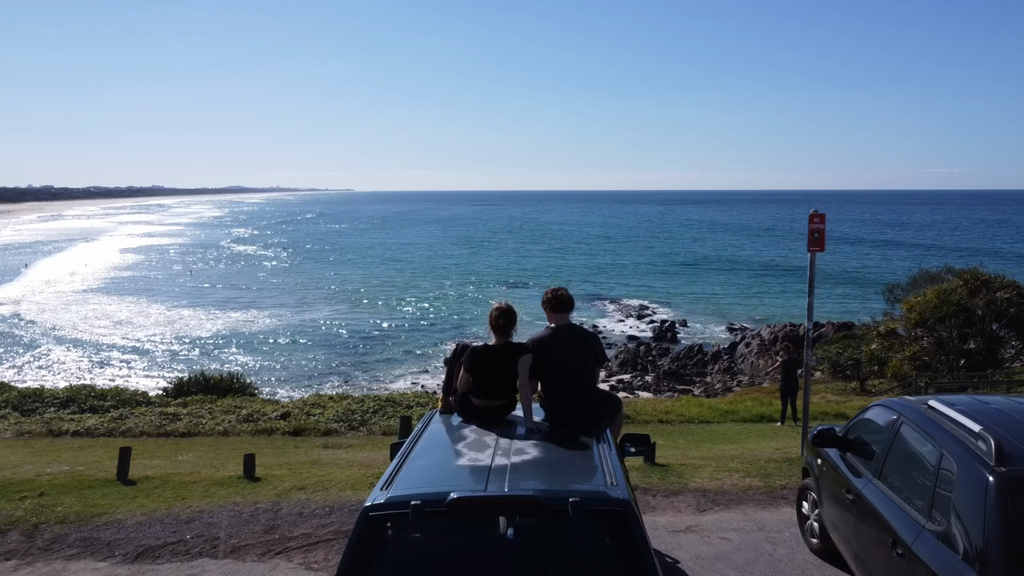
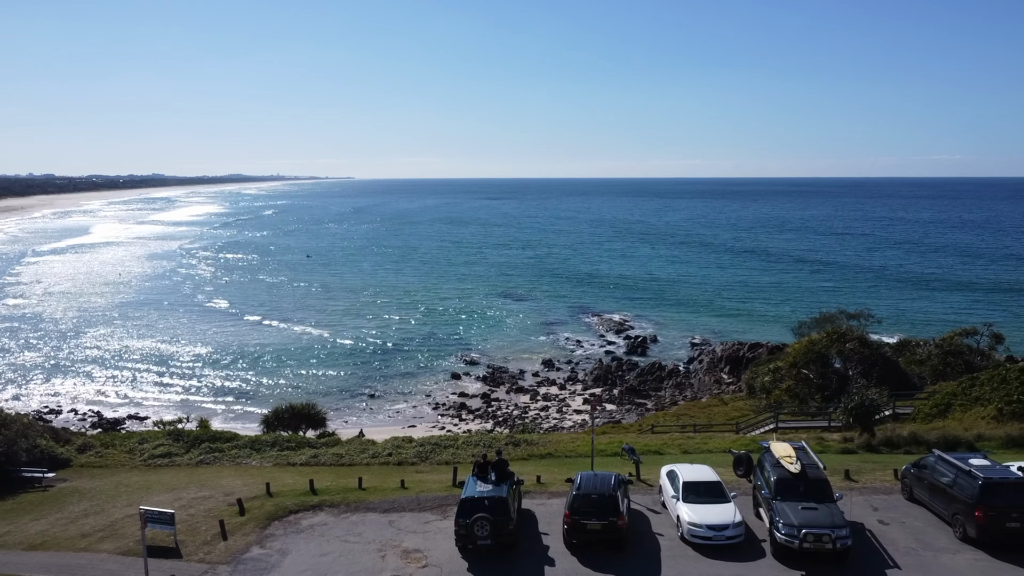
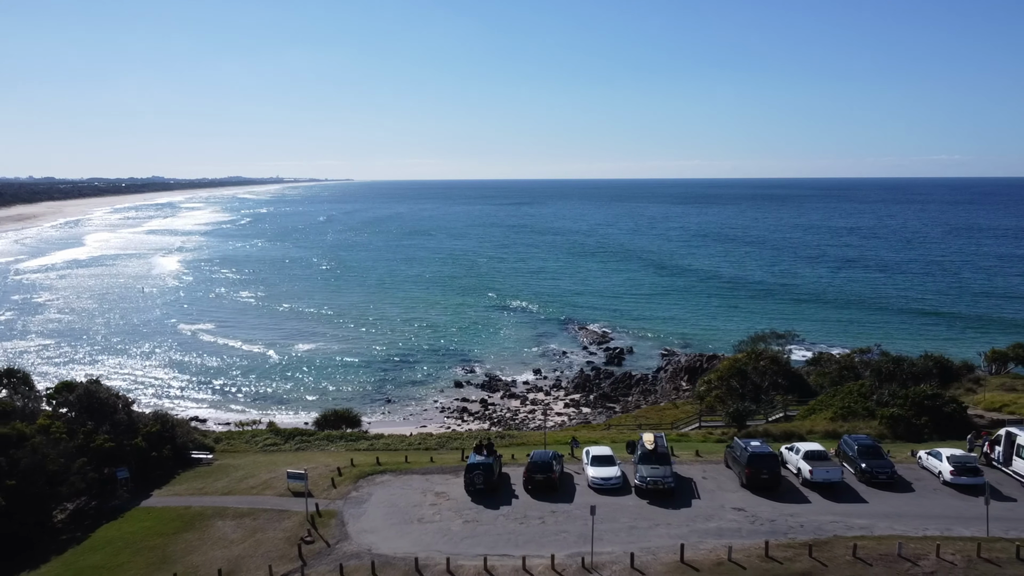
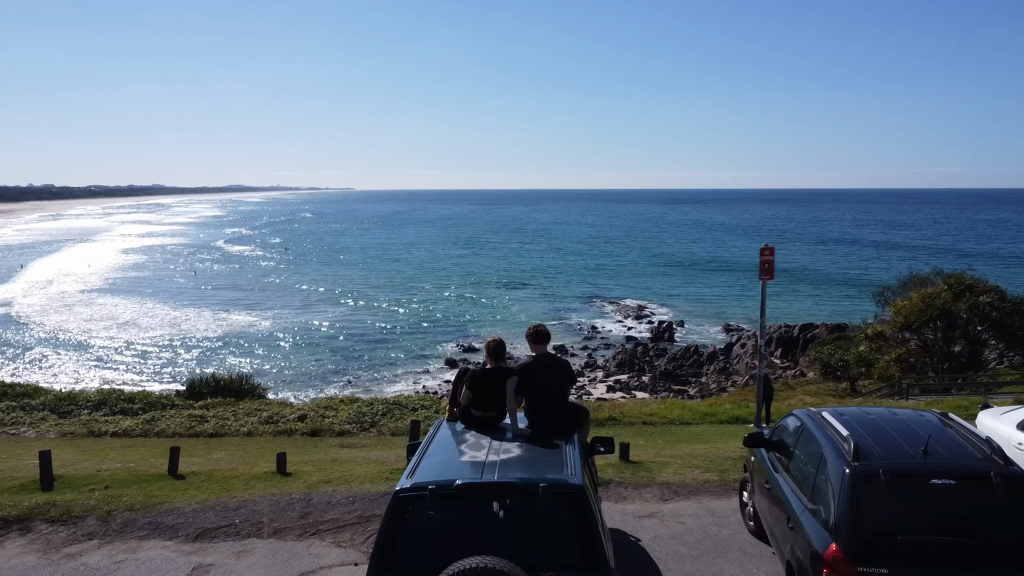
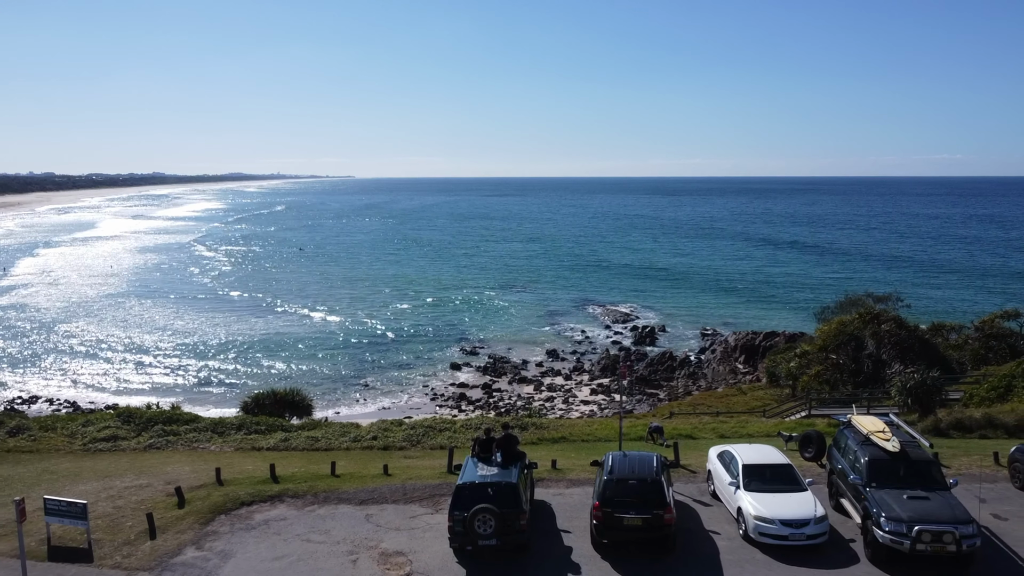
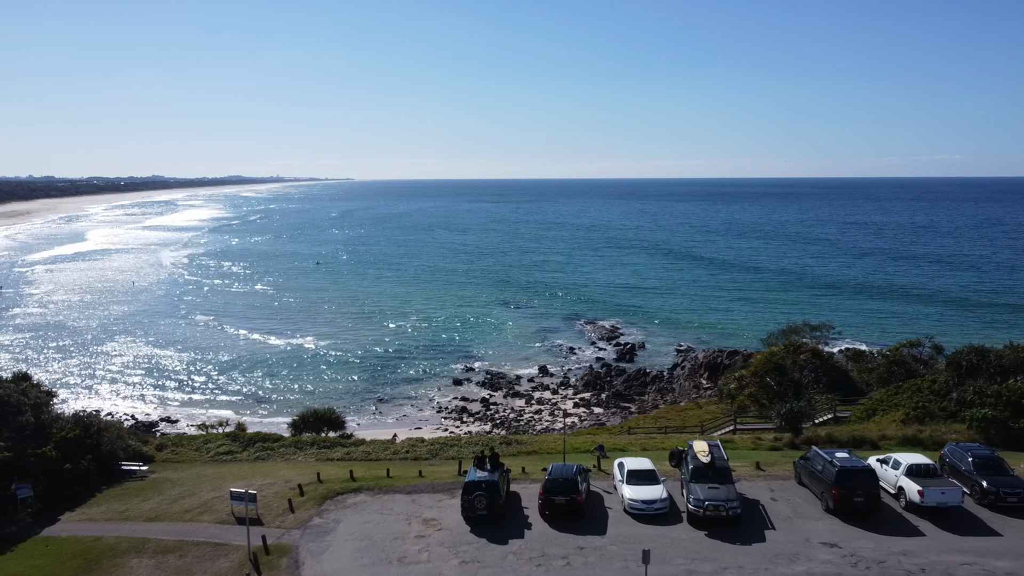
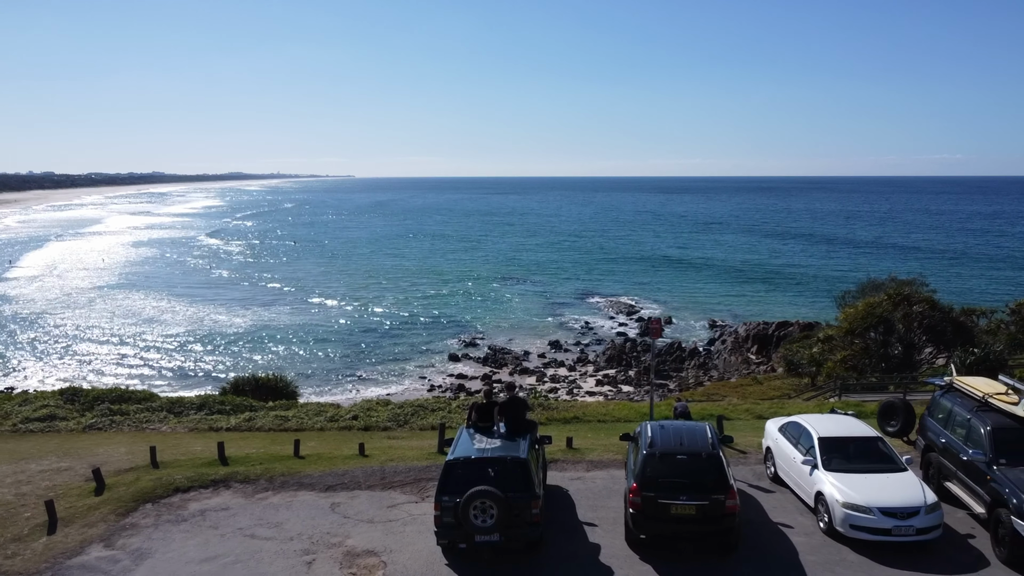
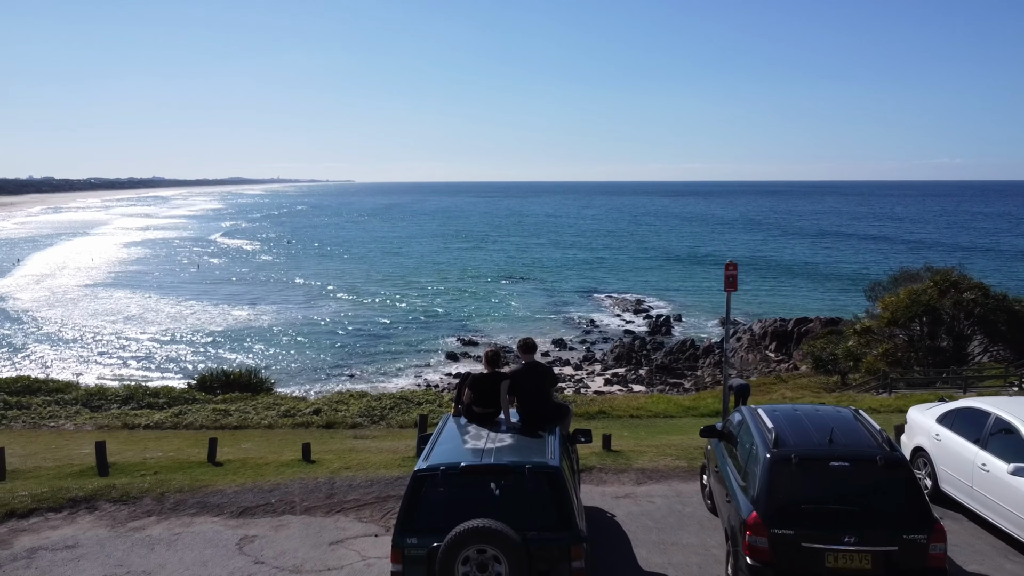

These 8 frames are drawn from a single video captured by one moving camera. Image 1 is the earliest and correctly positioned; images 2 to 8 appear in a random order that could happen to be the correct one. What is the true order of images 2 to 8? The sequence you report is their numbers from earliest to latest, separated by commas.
4, 8, 7, 5, 2, 6, 3
